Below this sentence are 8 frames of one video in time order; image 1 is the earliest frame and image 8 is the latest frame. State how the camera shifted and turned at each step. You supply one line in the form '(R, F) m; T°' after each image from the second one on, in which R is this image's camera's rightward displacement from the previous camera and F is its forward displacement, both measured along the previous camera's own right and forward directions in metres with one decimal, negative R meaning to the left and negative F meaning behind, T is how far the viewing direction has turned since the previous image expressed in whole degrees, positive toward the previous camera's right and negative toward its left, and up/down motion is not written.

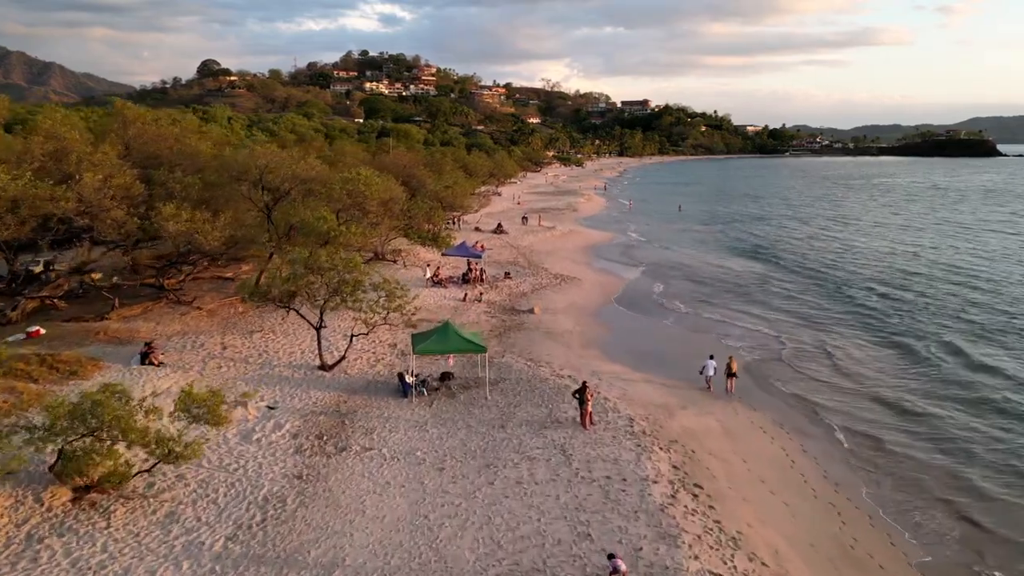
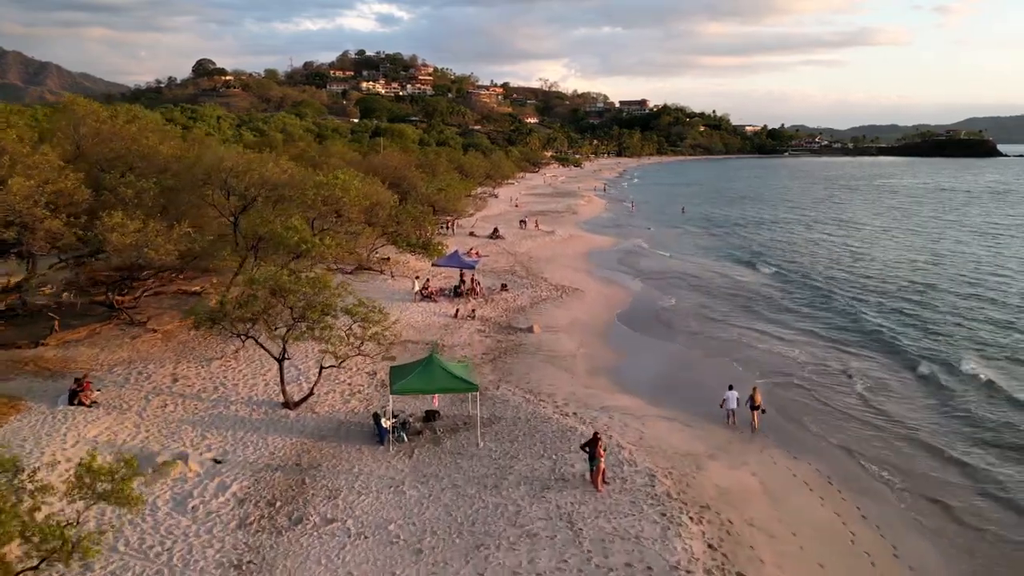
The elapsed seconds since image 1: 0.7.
(0.0, +2.5) m; 0°
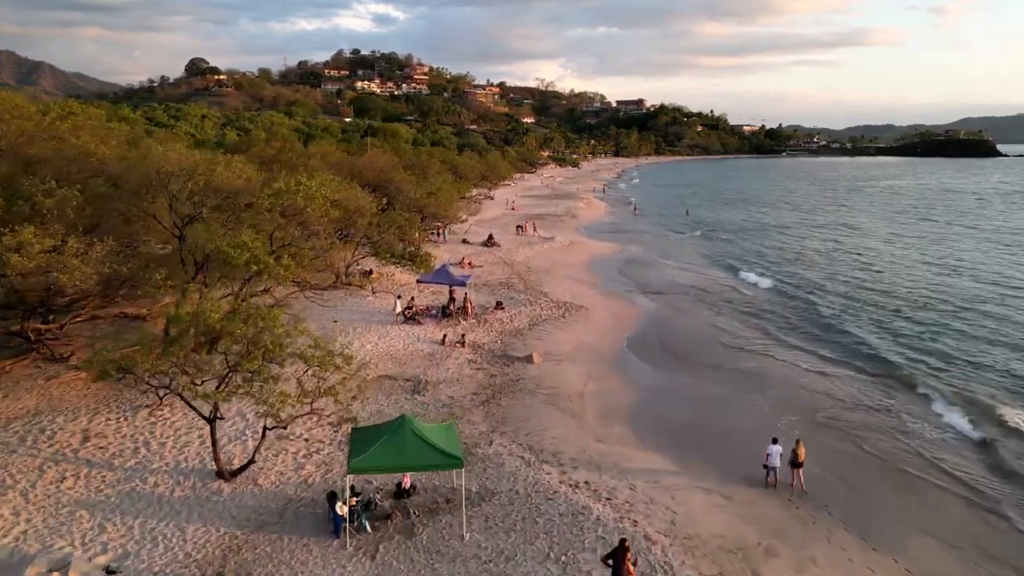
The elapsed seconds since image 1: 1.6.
(0.0, +3.1) m; 0°
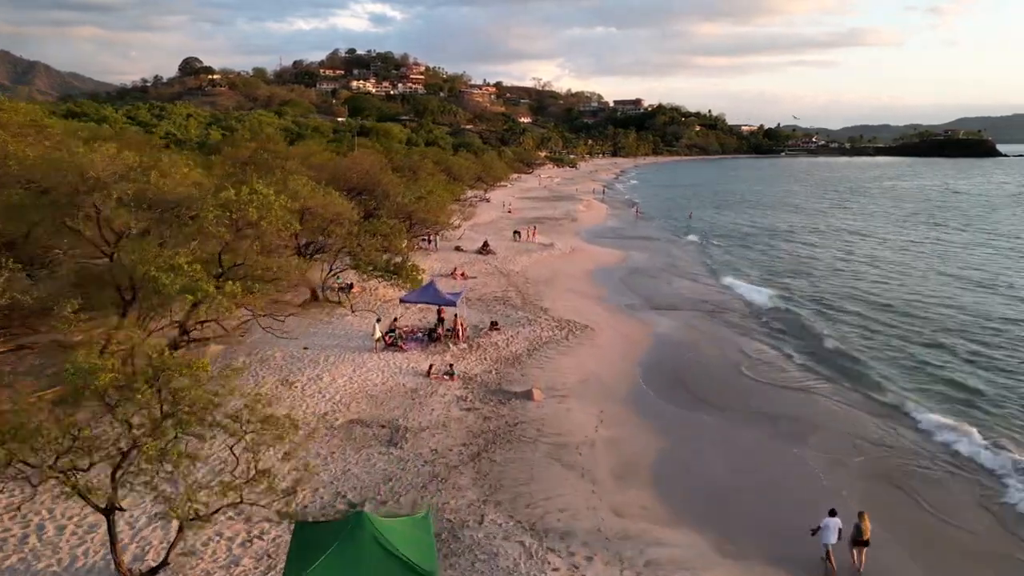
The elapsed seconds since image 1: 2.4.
(0.0, +2.8) m; 0°
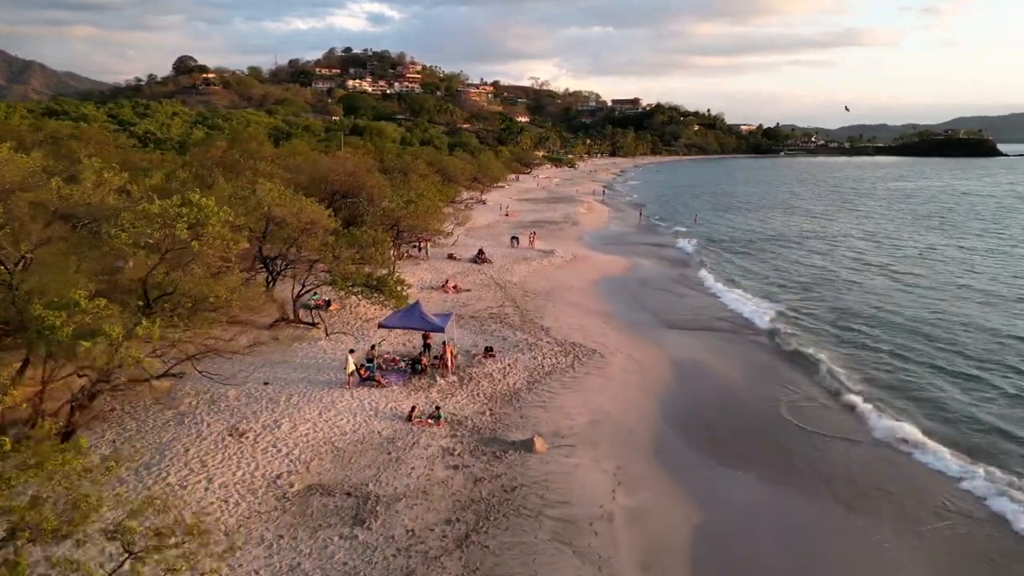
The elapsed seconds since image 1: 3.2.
(0.0, +2.8) m; 0°
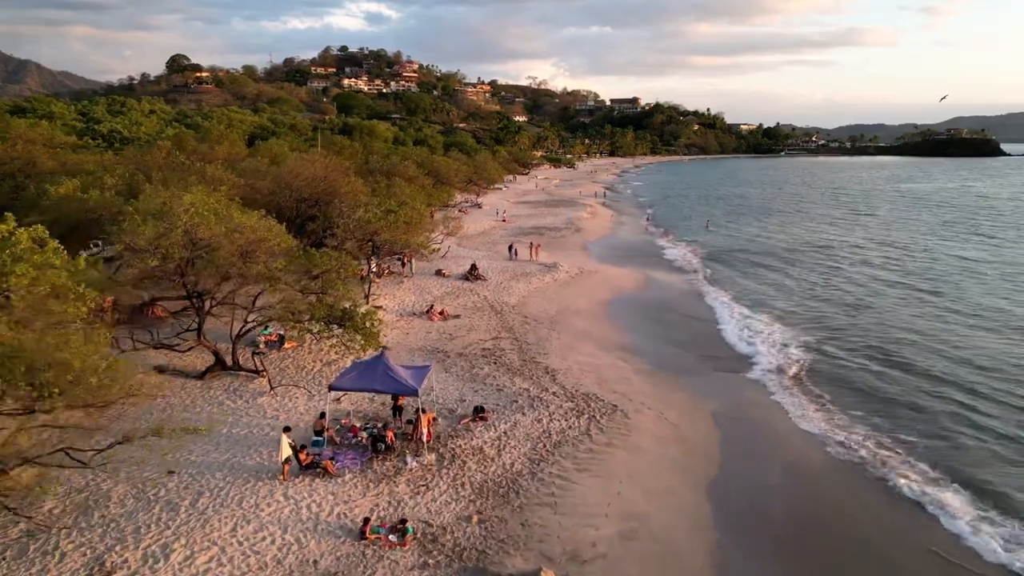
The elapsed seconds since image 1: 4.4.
(0.0, +4.4) m; 0°
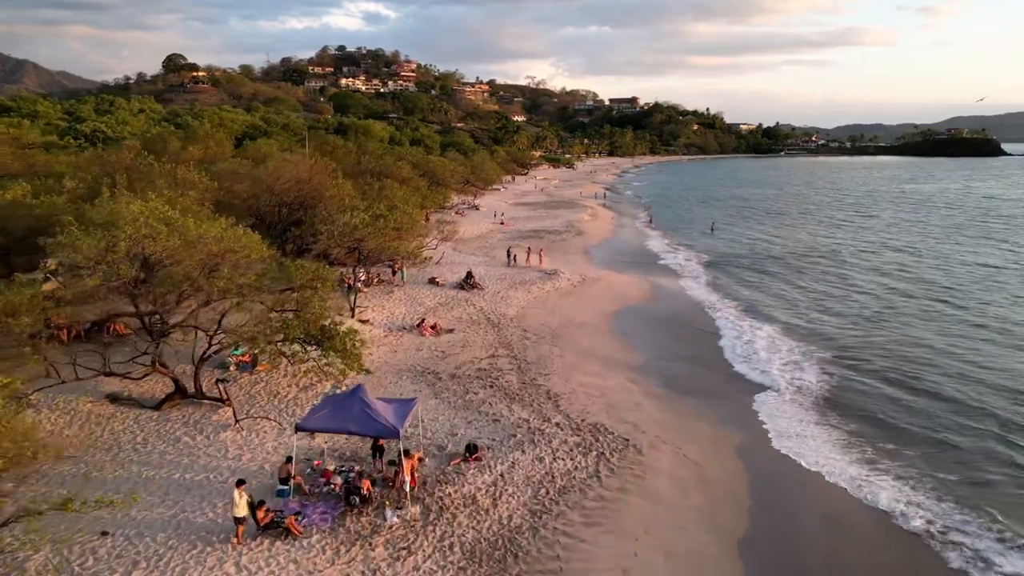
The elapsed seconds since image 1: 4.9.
(0.0, +1.8) m; 0°
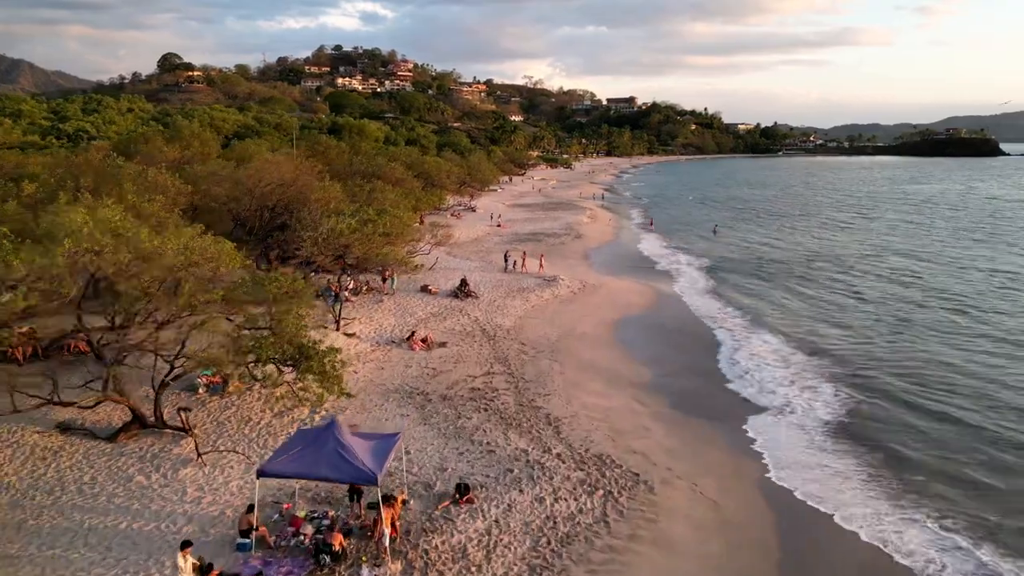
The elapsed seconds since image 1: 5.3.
(0.0, +1.5) m; 0°
